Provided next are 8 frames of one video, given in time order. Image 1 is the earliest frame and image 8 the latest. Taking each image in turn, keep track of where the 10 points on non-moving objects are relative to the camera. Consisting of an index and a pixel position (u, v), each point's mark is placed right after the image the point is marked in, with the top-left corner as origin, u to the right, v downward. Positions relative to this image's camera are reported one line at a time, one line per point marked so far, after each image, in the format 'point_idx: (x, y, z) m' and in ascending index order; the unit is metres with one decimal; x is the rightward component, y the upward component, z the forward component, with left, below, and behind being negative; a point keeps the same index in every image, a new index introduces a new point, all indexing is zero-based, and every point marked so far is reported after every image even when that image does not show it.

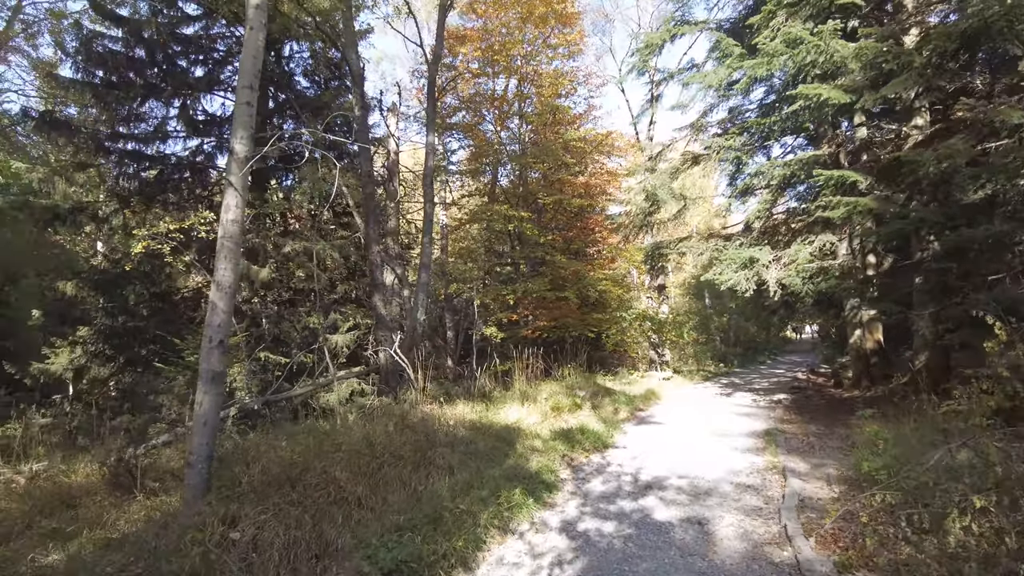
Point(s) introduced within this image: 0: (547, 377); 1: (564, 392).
0: (+0.5, -1.3, +9.2) m
1: (+0.6, -1.2, +7.8) m
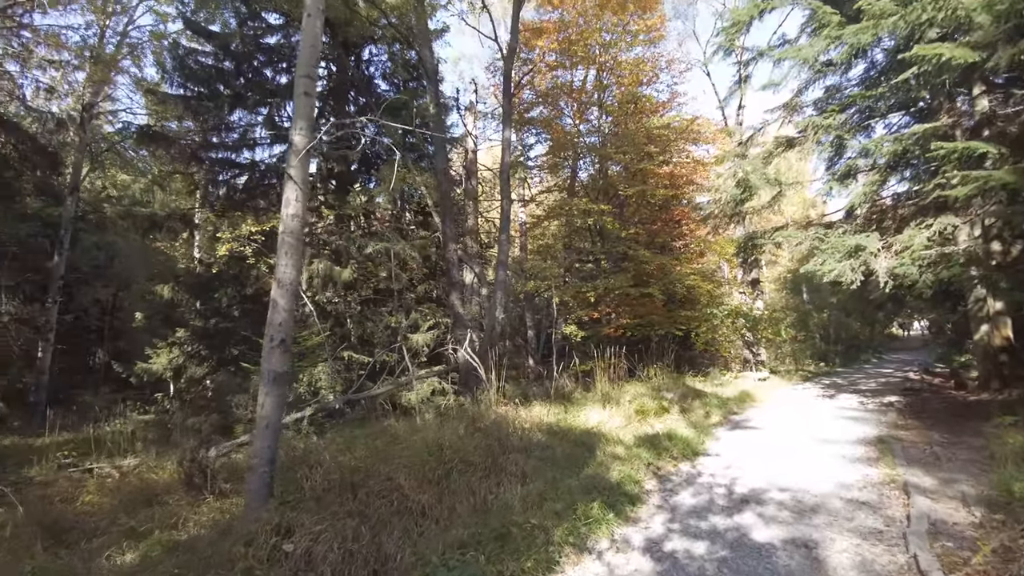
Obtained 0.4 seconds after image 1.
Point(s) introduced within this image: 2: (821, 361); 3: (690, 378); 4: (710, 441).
0: (+1.6, -1.2, +8.8) m
1: (+1.6, -1.2, +7.3) m
2: (+9.0, -2.1, +18.8) m
3: (+2.9, -1.5, +10.5) m
4: (+1.9, -1.5, +6.2) m
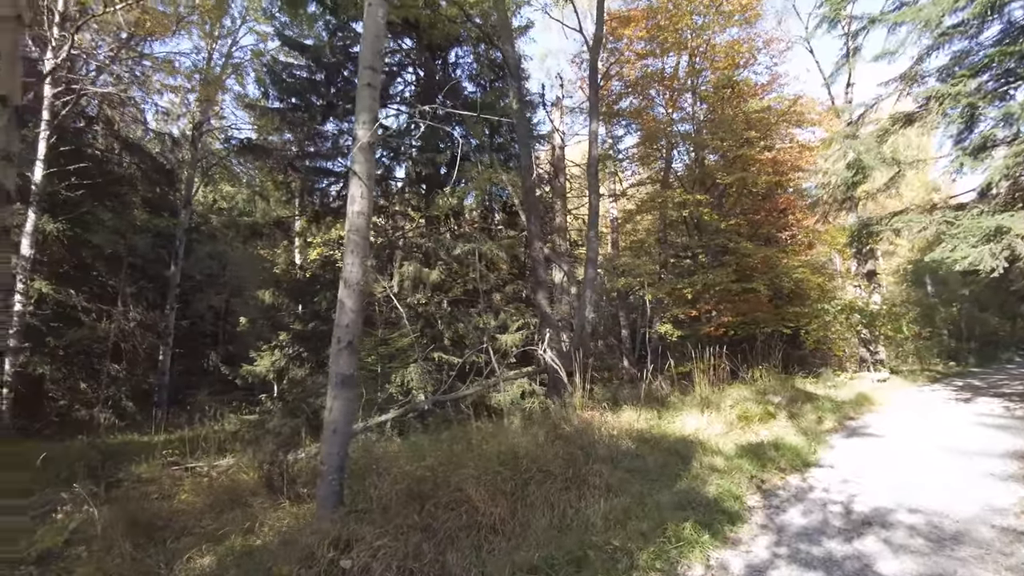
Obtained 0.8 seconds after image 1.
0: (+2.8, -1.1, +8.2) m
1: (+2.5, -1.1, +6.8) m
2: (+11.5, -1.9, +17.0) m
3: (+4.3, -1.4, +9.7) m
4: (+2.7, -1.4, +5.5) m
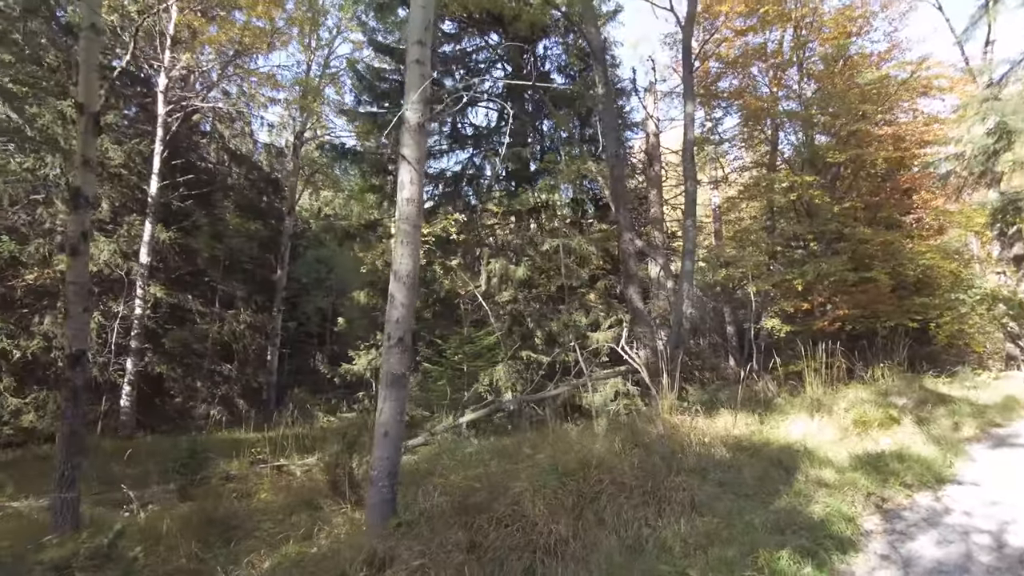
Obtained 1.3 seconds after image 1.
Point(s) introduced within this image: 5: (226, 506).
0: (+3.8, -1.0, +7.3) m
1: (+3.3, -1.0, +6.0) m
2: (+13.8, -1.6, +14.7) m
3: (+5.5, -1.2, +8.6) m
4: (+3.3, -1.3, +4.8) m
5: (-2.0, -1.5, +4.6) m
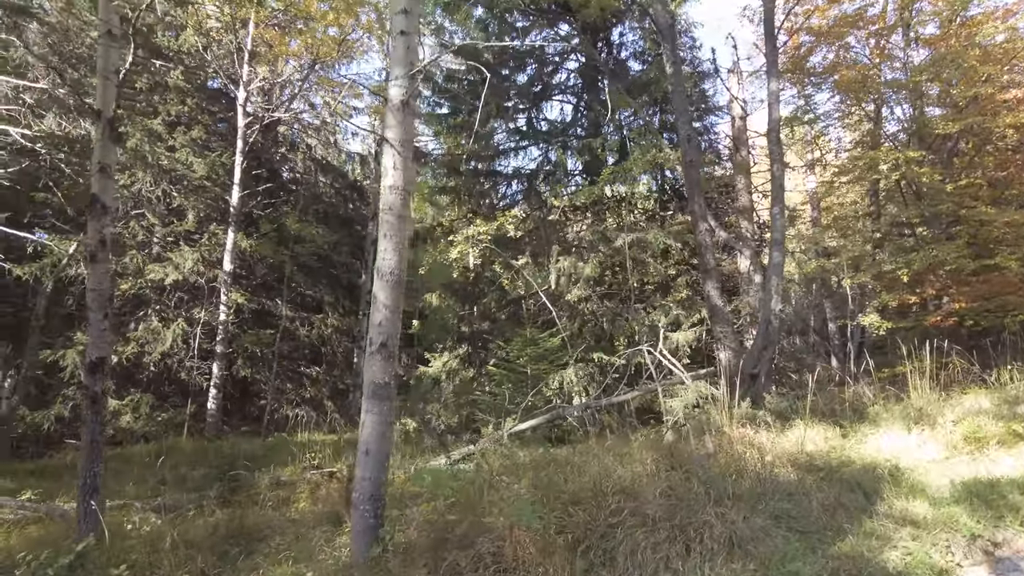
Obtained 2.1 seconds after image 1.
0: (+4.5, -0.9, +6.3) m
1: (+3.8, -0.9, +5.0) m
2: (+15.5, -1.2, +12.1) m
3: (+6.3, -1.1, +7.3) m
4: (+3.5, -1.2, +3.8) m
5: (-1.7, -1.6, +4.4) m
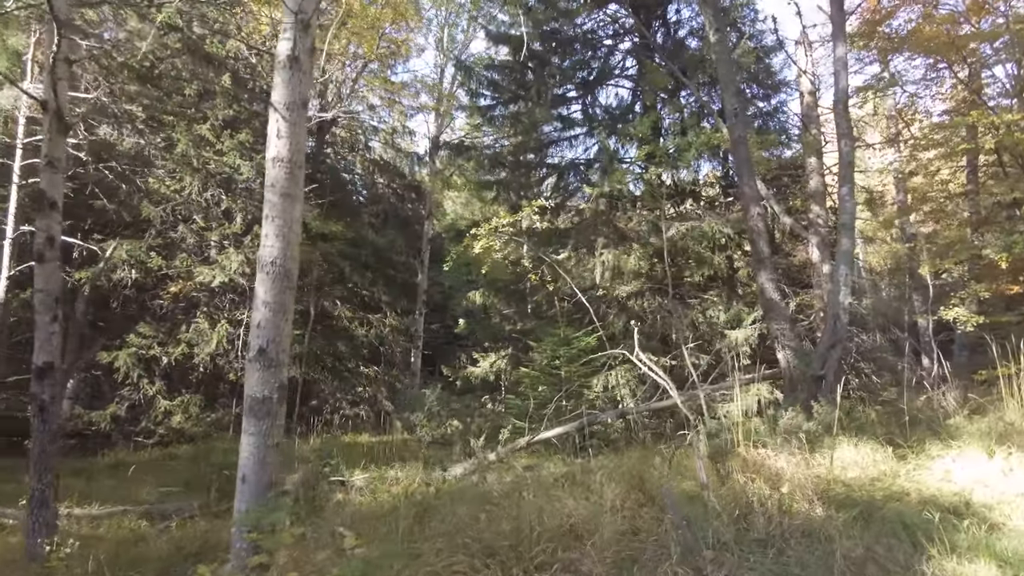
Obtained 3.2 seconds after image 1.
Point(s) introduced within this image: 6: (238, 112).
0: (+4.6, -0.8, +5.2) m
1: (+3.8, -0.8, +4.0) m
2: (+16.3, -0.9, +9.6) m
3: (+6.6, -0.9, +6.0) m
4: (+3.4, -1.1, +2.9) m
5: (-1.7, -1.6, +4.1) m
6: (-4.8, +3.1, +11.4) m
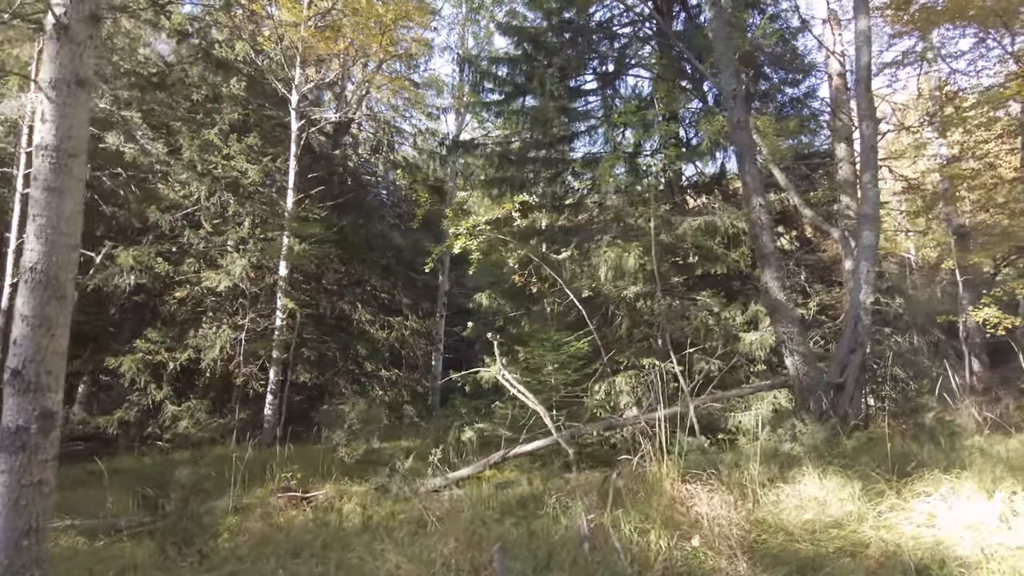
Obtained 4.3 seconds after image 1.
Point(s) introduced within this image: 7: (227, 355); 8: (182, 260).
0: (+4.3, -0.8, +4.4) m
1: (+3.4, -0.8, +3.3) m
2: (+16.3, -0.8, +7.8) m
3: (+6.4, -0.9, +5.0) m
4: (+2.9, -1.1, +2.2) m
5: (-2.1, -1.6, +3.9) m
6: (-4.6, +3.0, +11.3) m
7: (-4.4, -1.0, +10.0) m
8: (-5.3, +0.4, +10.4) m
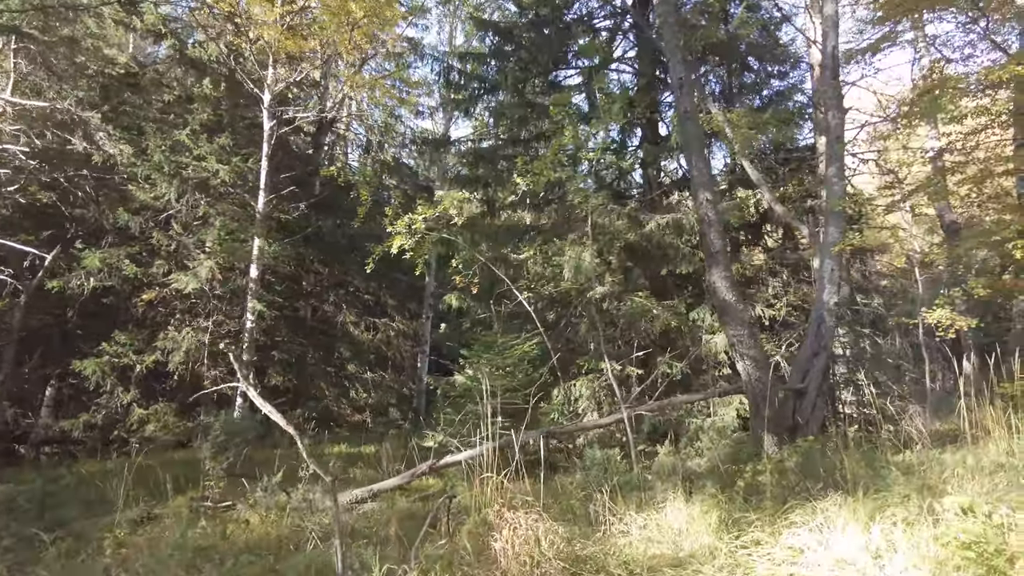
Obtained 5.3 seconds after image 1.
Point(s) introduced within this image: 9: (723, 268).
0: (+3.7, -0.8, +4.0) m
1: (+2.7, -0.8, +2.9) m
2: (+15.8, -0.7, +7.1) m
3: (+5.8, -0.9, +4.6) m
4: (+2.2, -1.1, +1.8) m
5: (-2.7, -1.6, +3.6) m
6: (-5.0, +3.0, +11.2) m
7: (-4.8, -1.1, +9.9) m
8: (-5.7, +0.4, +10.3) m
9: (+1.9, +0.2, +5.7) m
